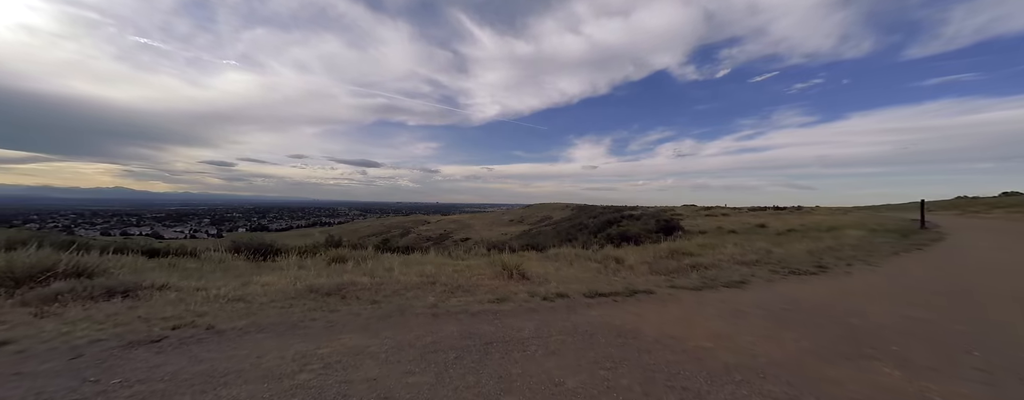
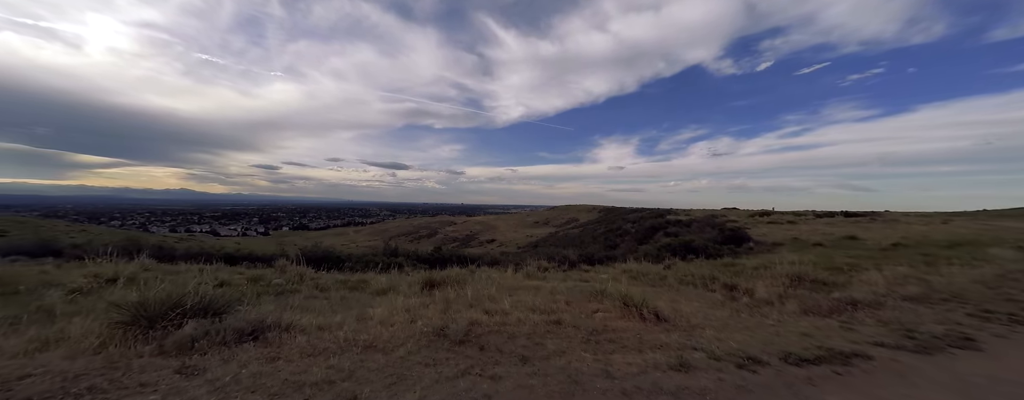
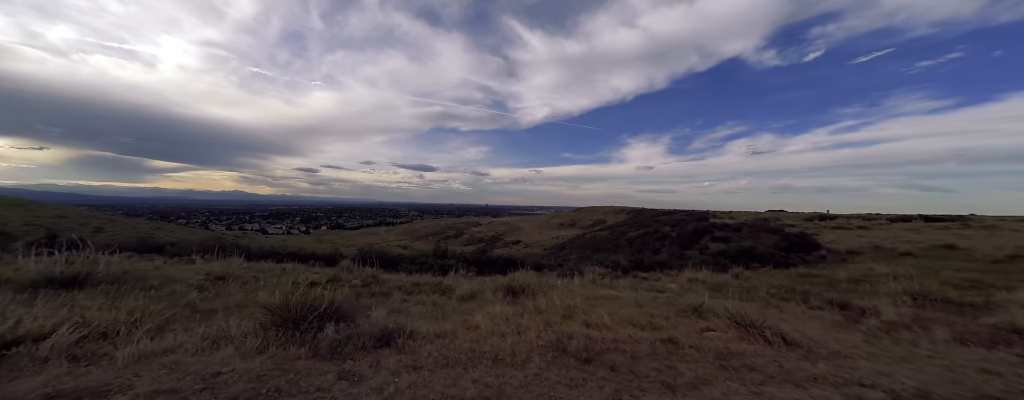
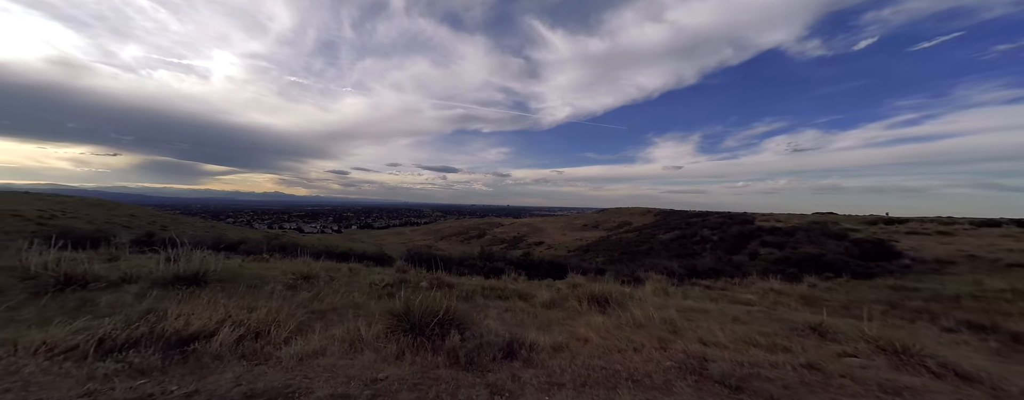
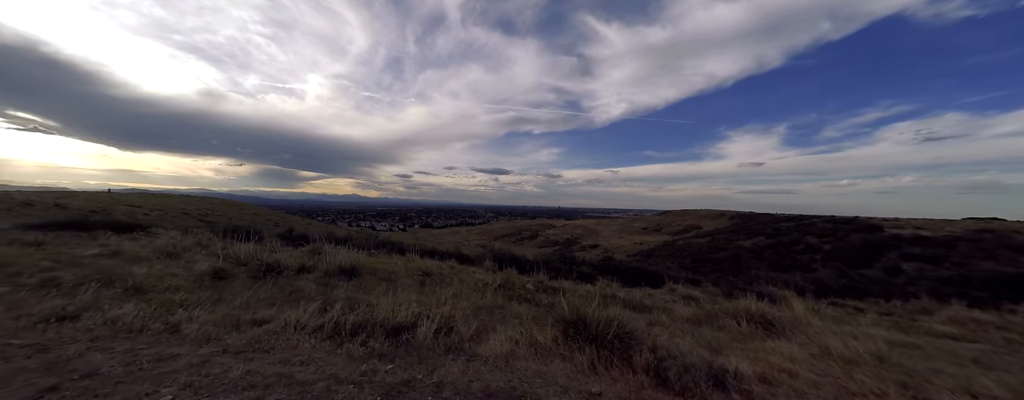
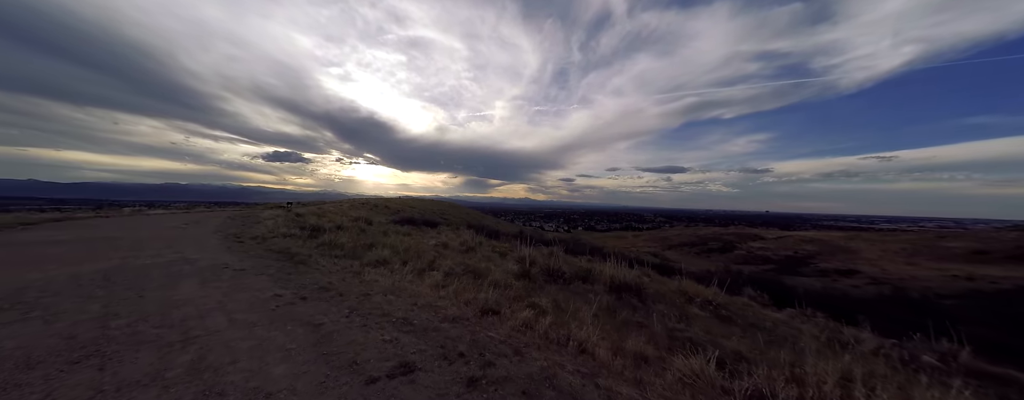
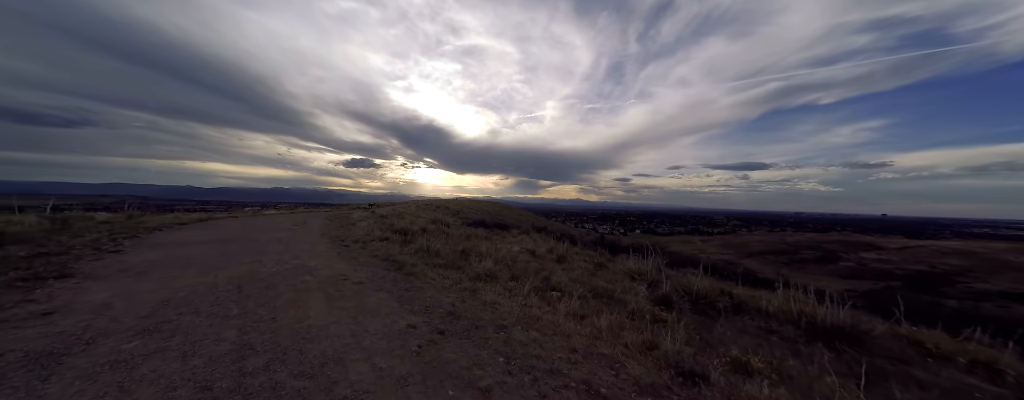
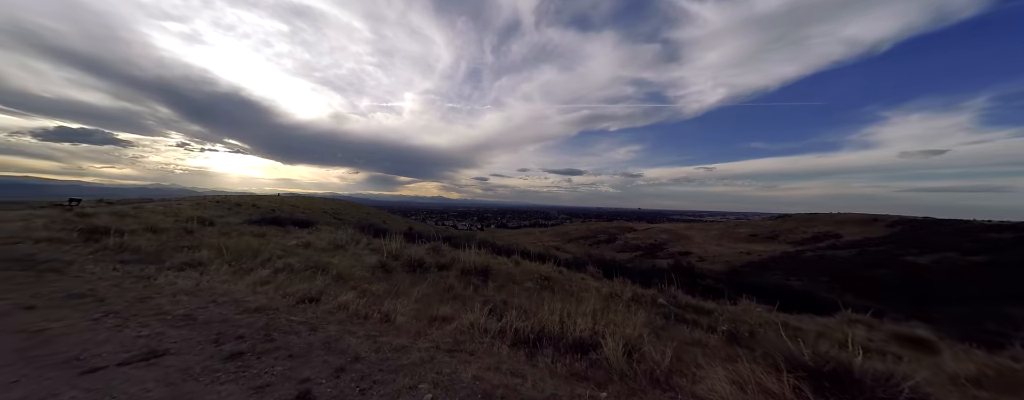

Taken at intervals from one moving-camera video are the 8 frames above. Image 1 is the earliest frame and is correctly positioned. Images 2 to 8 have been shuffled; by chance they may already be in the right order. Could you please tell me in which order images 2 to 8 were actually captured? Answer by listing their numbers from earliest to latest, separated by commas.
2, 3, 4, 5, 8, 6, 7
